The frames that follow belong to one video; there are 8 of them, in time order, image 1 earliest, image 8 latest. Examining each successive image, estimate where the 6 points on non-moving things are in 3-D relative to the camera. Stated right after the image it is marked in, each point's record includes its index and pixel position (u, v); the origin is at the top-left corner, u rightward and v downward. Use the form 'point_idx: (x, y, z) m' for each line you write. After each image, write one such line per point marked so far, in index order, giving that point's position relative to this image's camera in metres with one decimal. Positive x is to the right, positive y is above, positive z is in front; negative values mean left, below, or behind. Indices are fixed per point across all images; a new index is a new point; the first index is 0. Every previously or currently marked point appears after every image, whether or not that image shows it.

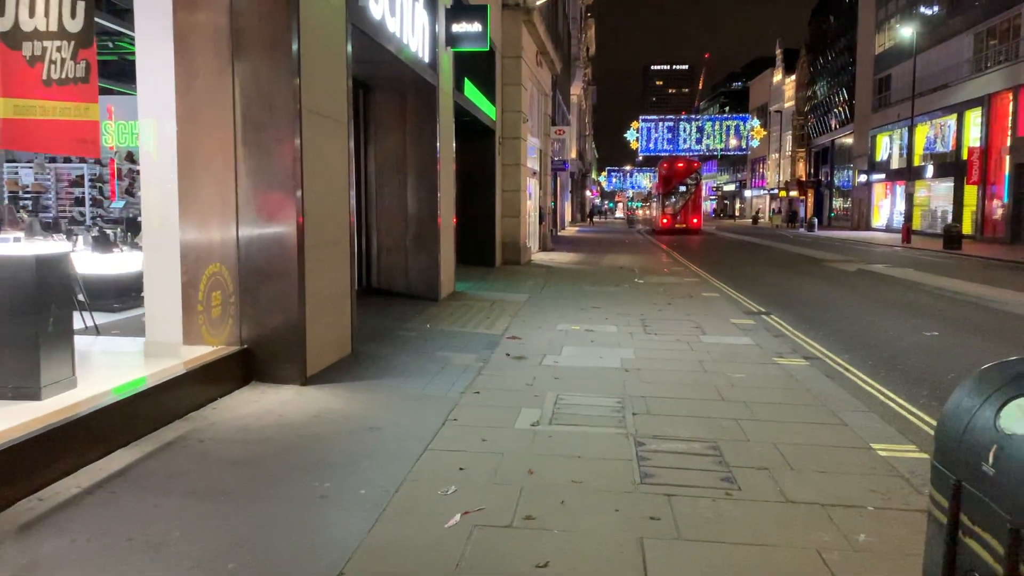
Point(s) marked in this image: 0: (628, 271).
0: (+2.7, +0.4, +19.9) m
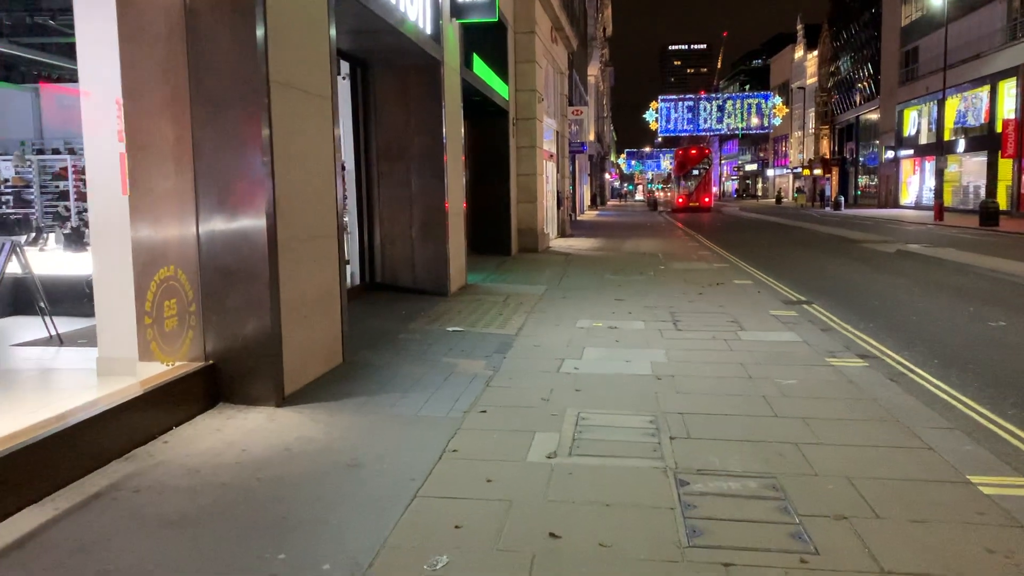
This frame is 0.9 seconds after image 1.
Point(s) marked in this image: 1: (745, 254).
0: (+3.0, +0.7, +18.8) m
1: (+5.3, +0.8, +19.7) m
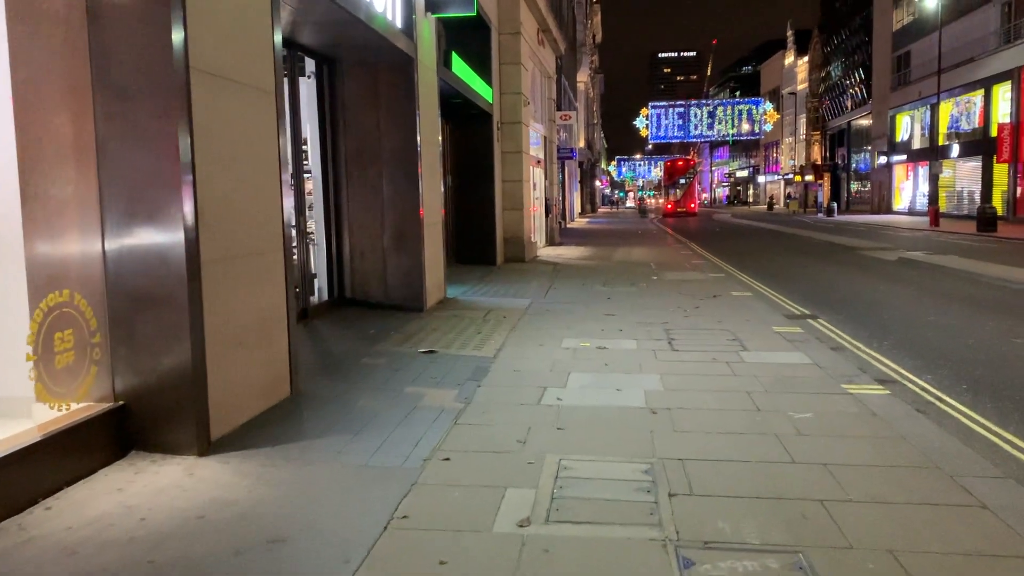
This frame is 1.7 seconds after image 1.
0: (+2.7, +0.5, +18.0) m
1: (+5.0, +0.5, +18.9) m
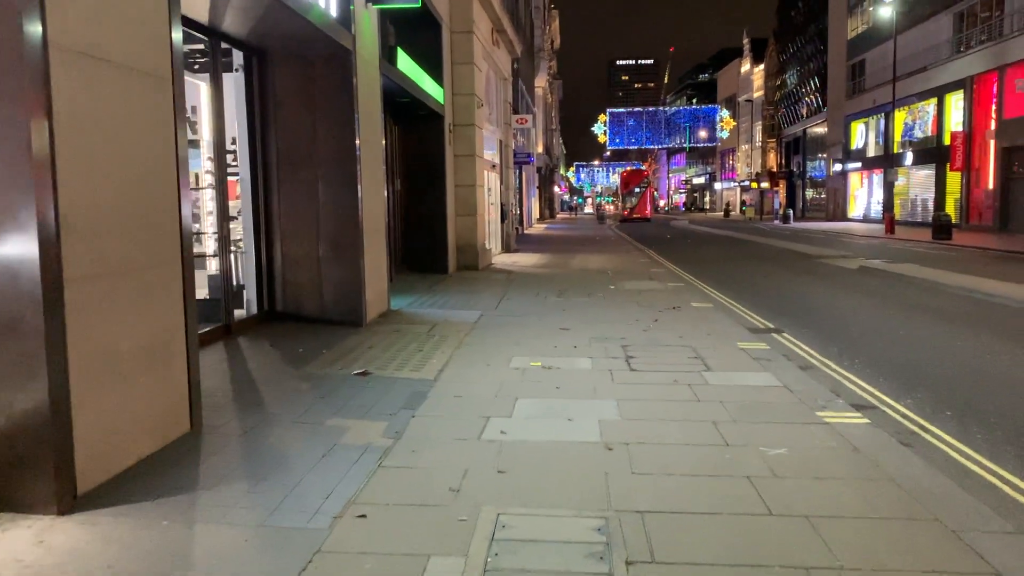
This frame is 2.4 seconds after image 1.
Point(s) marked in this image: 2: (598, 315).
0: (+1.8, +0.3, +17.3) m
1: (+4.0, +0.3, +18.4) m
2: (+1.1, -0.3, +11.0) m
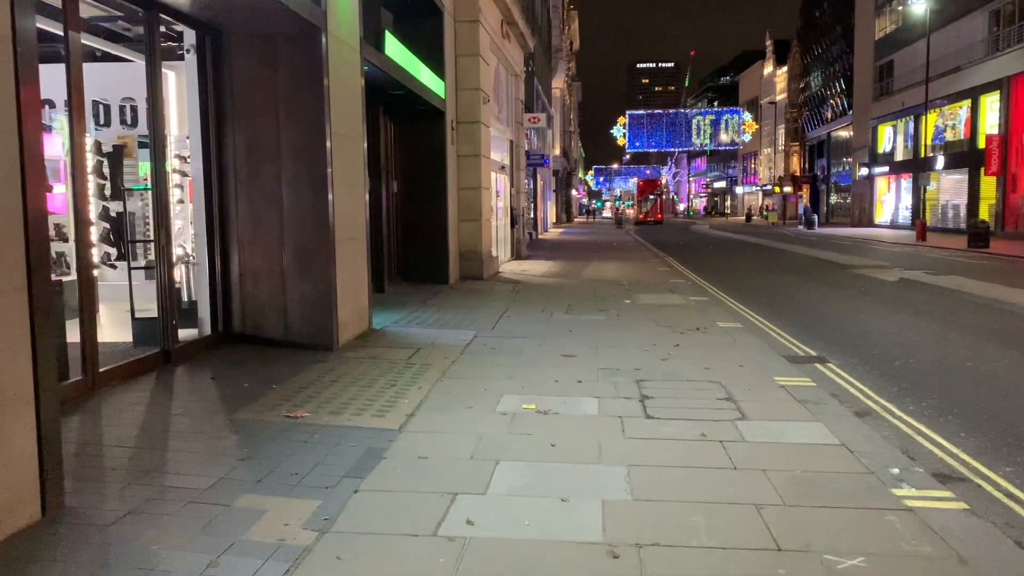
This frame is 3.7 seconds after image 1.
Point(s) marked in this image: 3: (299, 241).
0: (+1.9, 0.0, +15.8) m
1: (+4.1, +0.1, +16.9) m
2: (+1.1, -0.5, +9.6) m
3: (-2.0, +0.5, +8.3) m
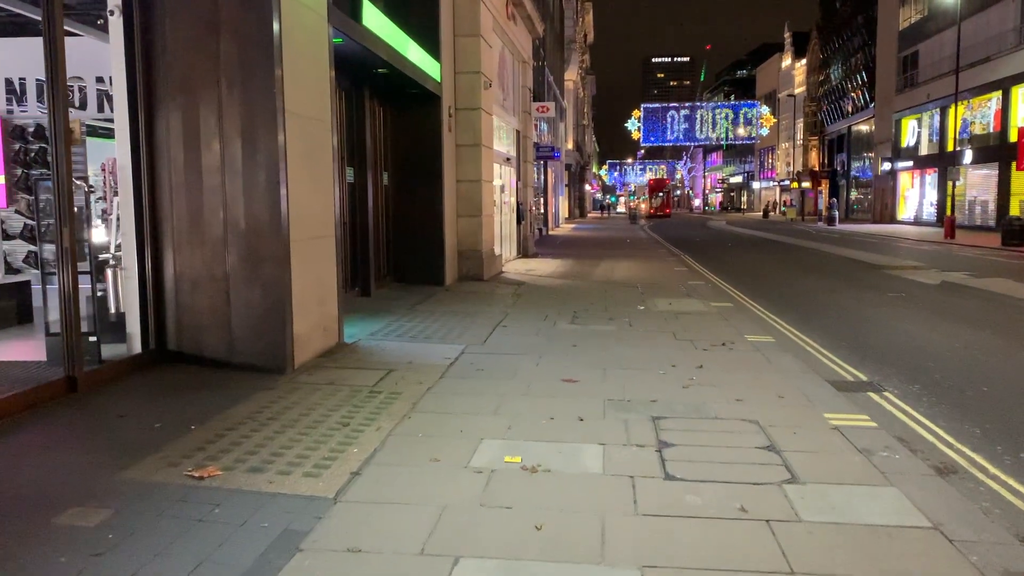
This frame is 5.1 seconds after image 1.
0: (+1.9, 0.0, +14.4) m
1: (+4.2, 0.0, +15.4) m
2: (+1.0, -0.6, +8.1) m
3: (-2.1, +0.4, +6.9) m
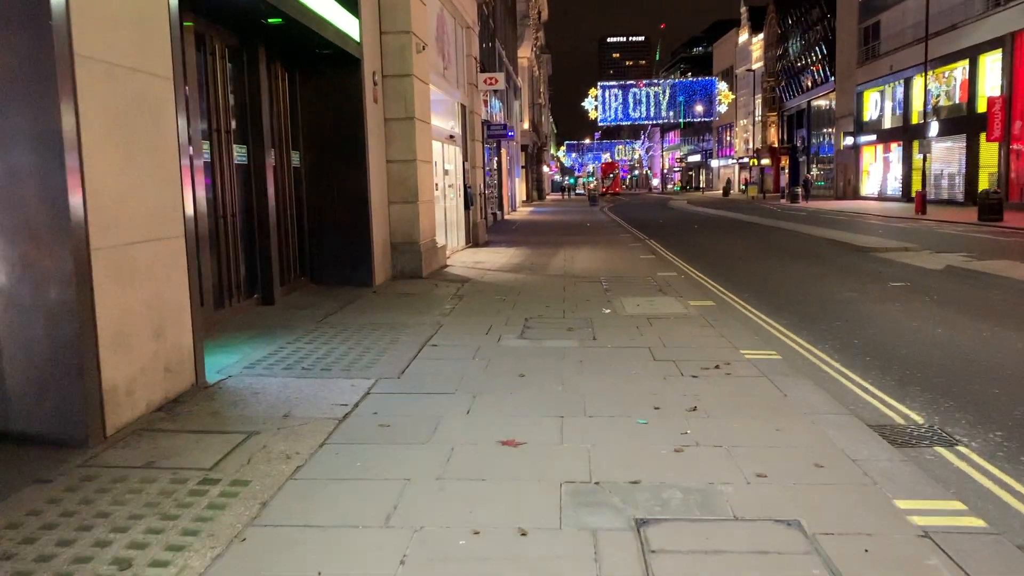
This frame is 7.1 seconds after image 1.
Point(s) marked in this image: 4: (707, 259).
0: (+1.1, +0.1, +12.3) m
1: (+3.3, +0.2, +13.4) m
2: (+0.5, -0.7, +6.0) m
3: (-2.6, +0.2, +4.6) m
4: (+3.6, +0.5, +16.1) m
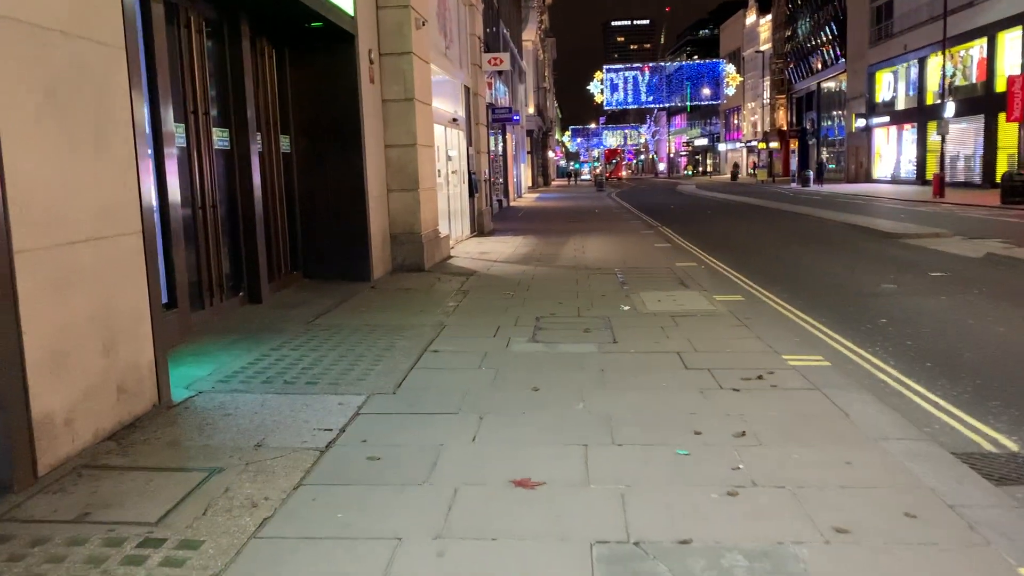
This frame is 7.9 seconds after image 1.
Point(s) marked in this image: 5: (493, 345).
0: (+1.2, +0.1, +11.4) m
1: (+3.4, +0.3, +12.5) m
2: (+0.6, -0.7, +5.1) m
3: (-2.6, +0.1, +3.7) m
4: (+3.8, +0.7, +15.2) m
5: (-0.1, -0.5, +7.1) m
